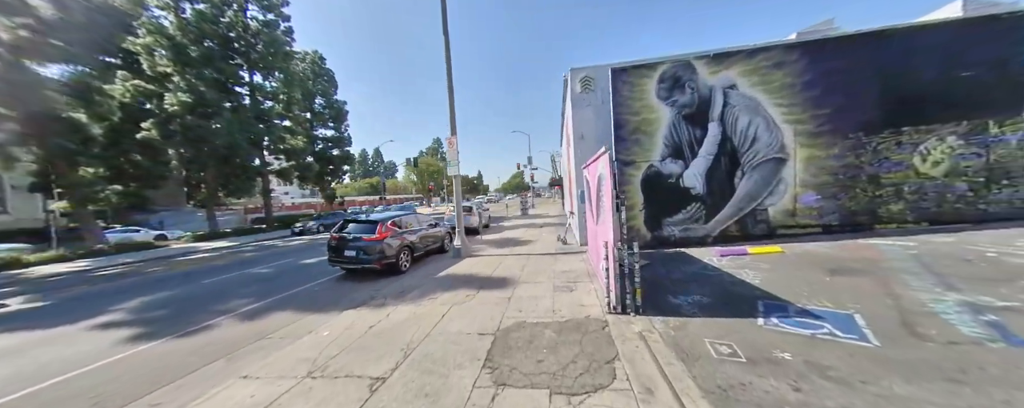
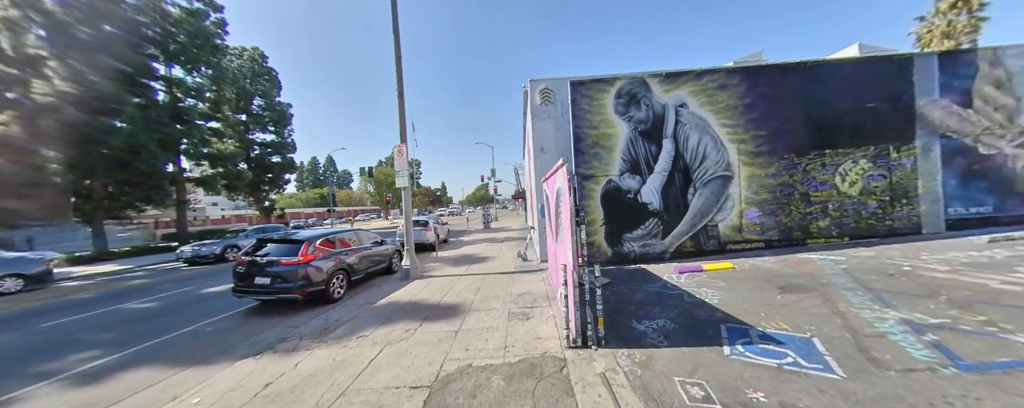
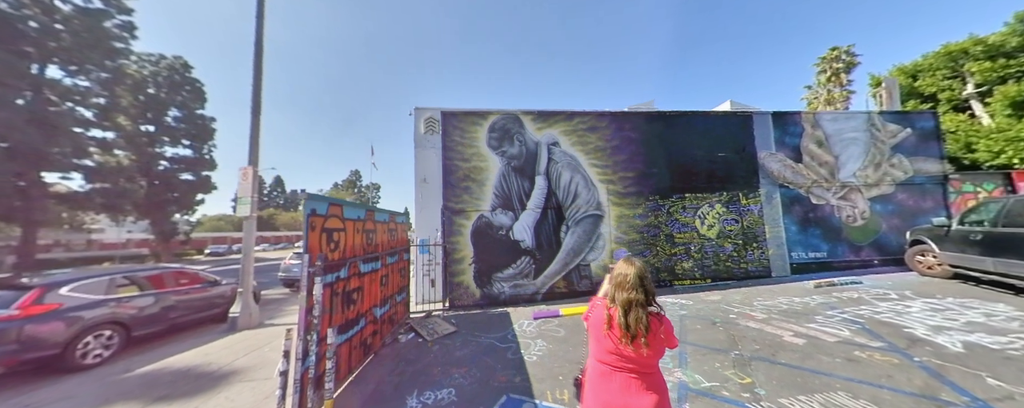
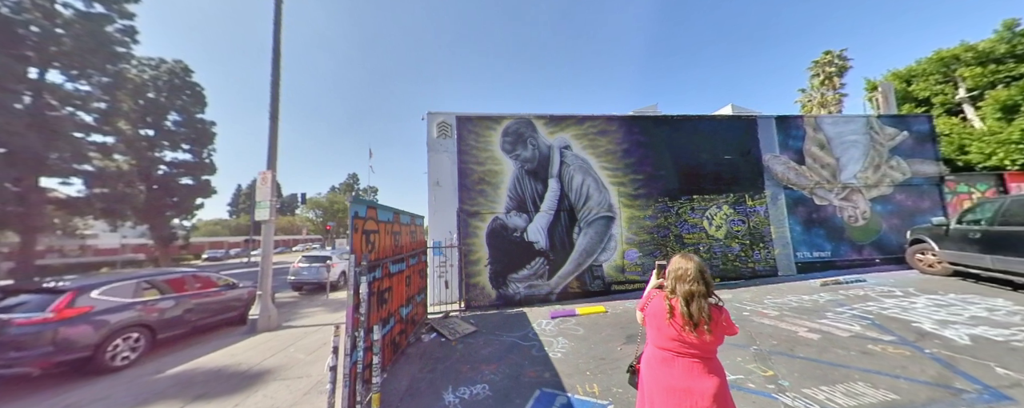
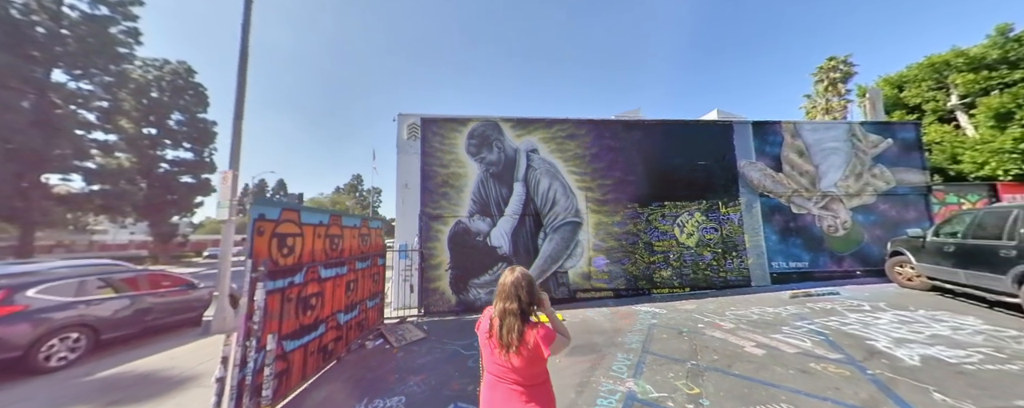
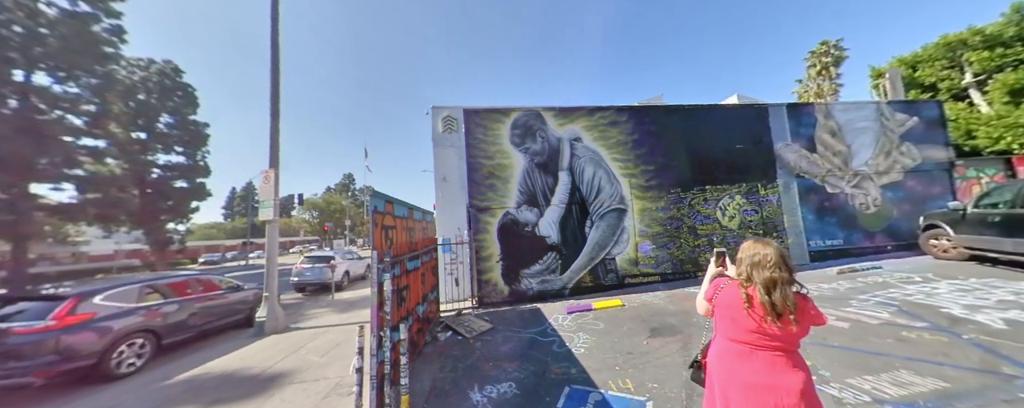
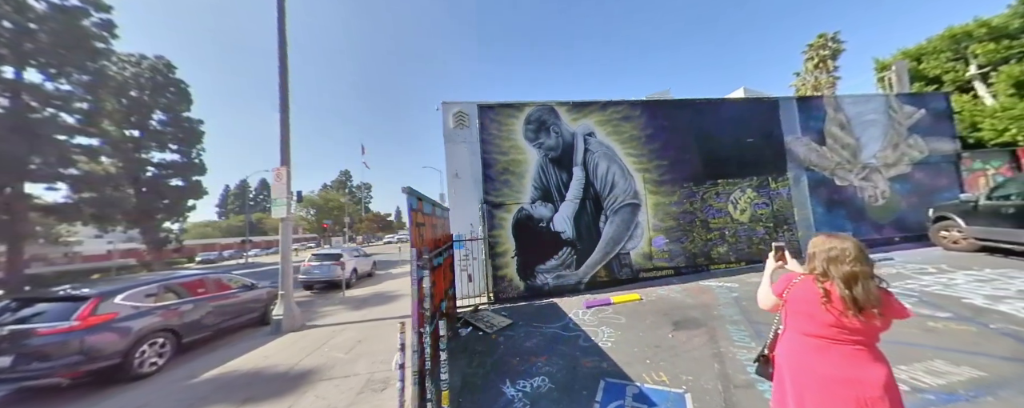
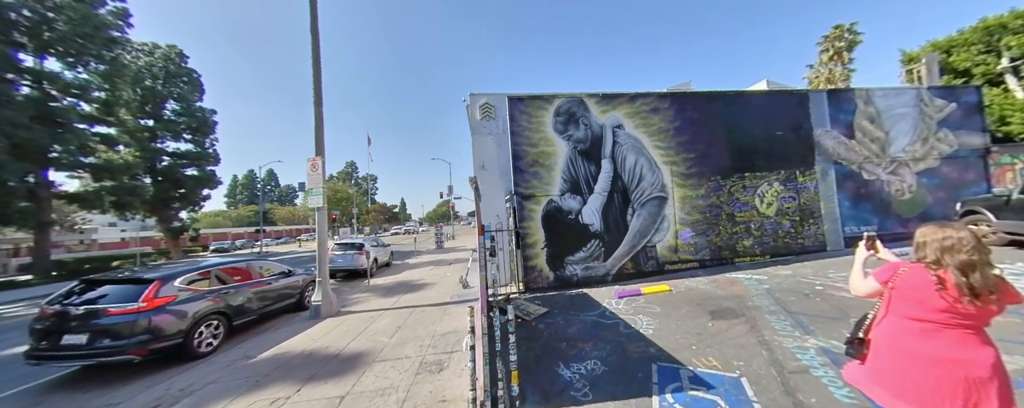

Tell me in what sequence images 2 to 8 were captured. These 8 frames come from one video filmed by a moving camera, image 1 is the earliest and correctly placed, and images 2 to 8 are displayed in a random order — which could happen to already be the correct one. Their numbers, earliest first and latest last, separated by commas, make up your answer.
2, 8, 7, 6, 4, 3, 5
